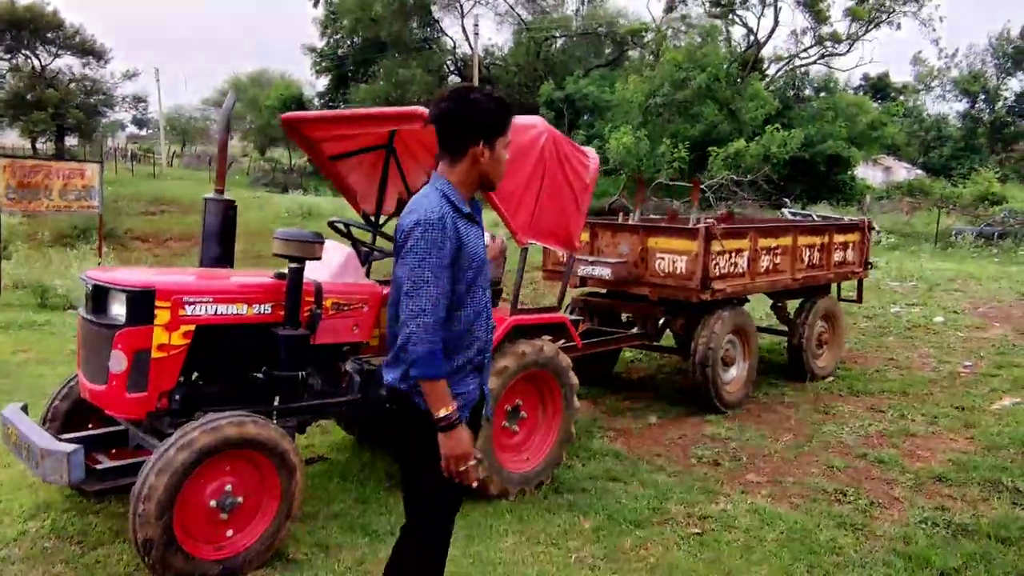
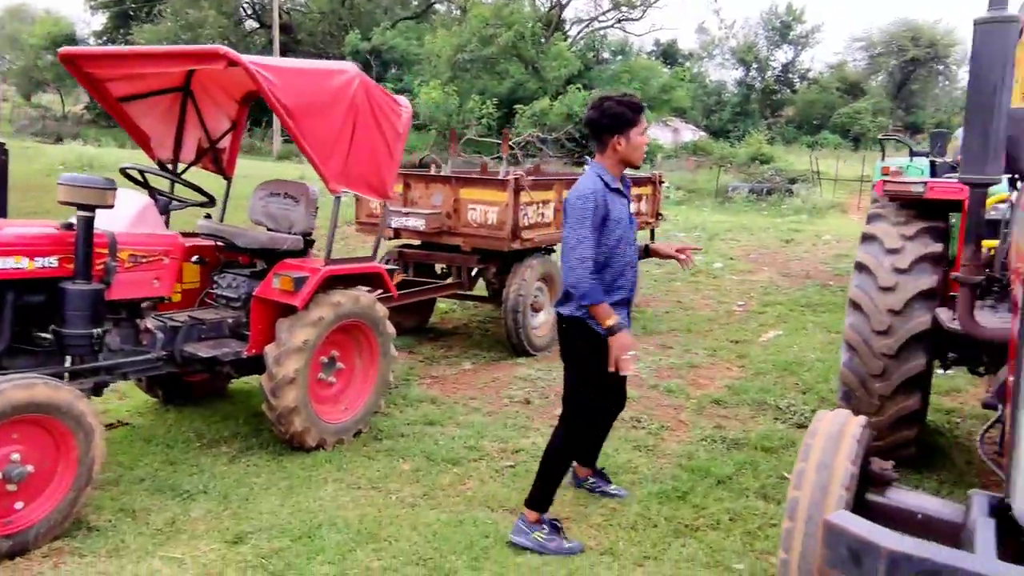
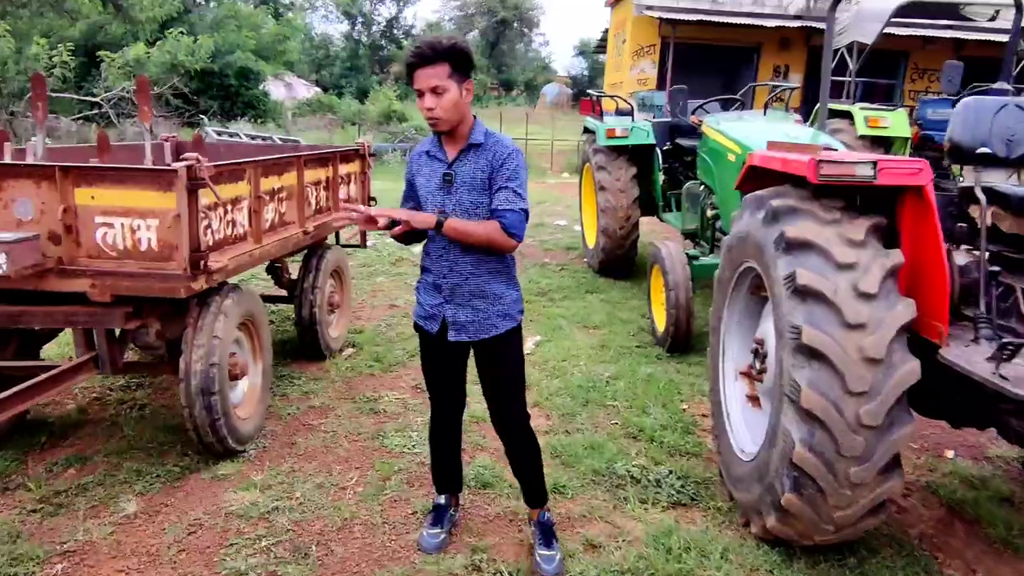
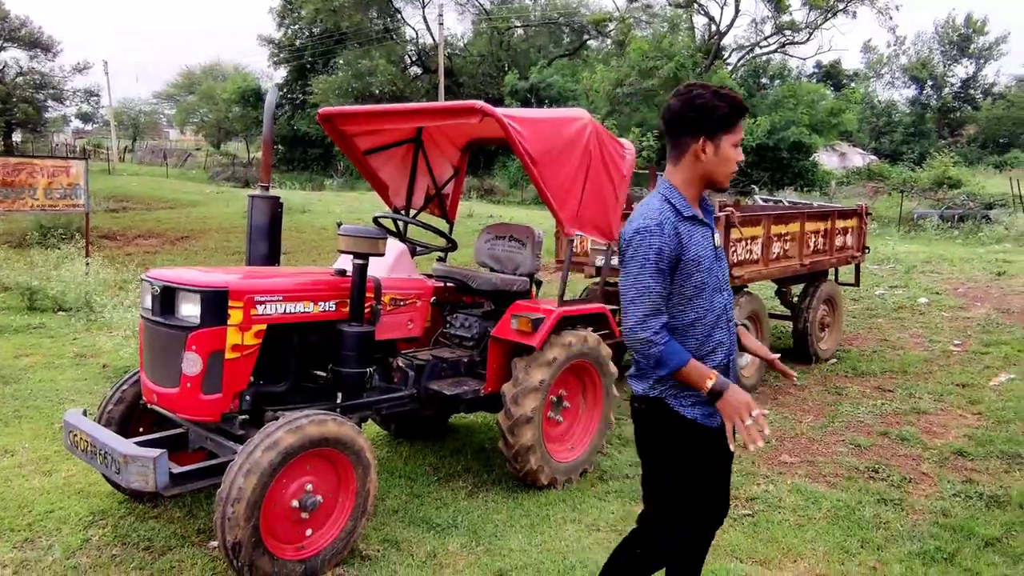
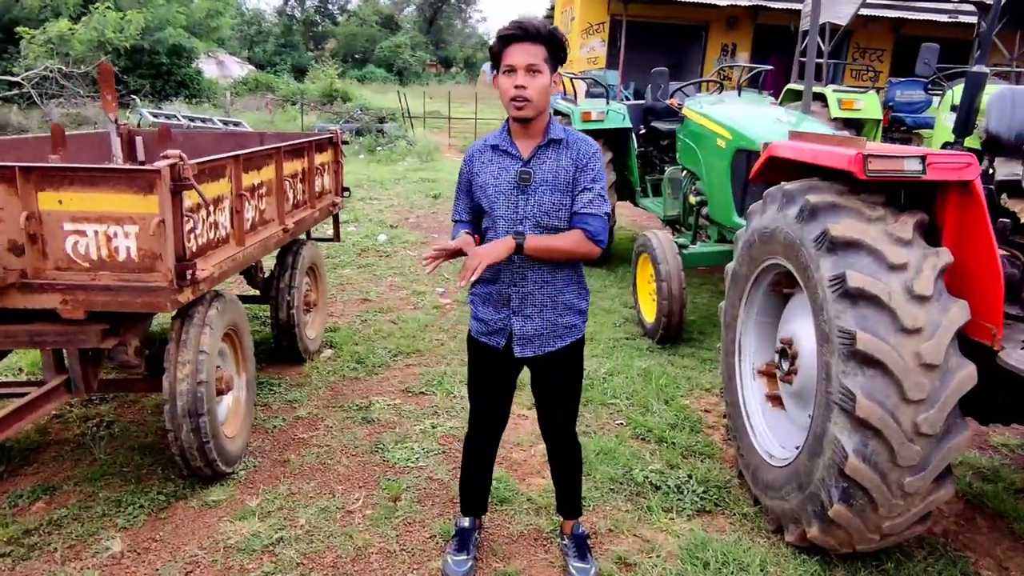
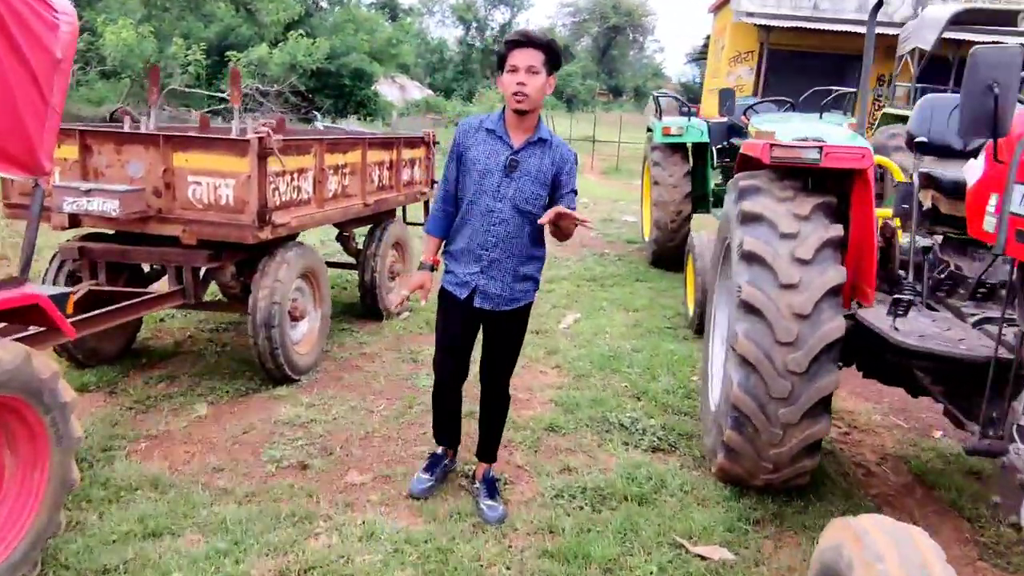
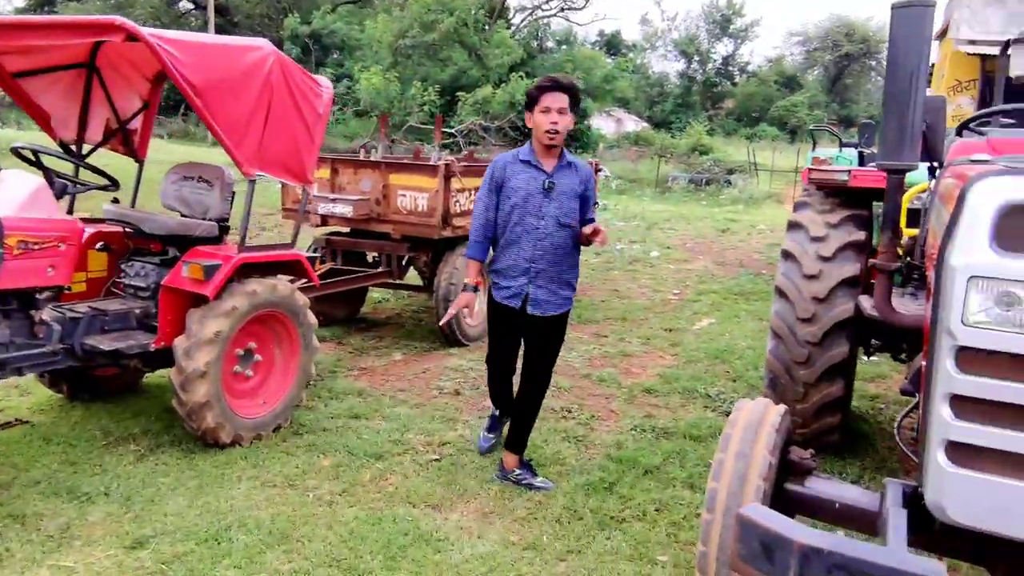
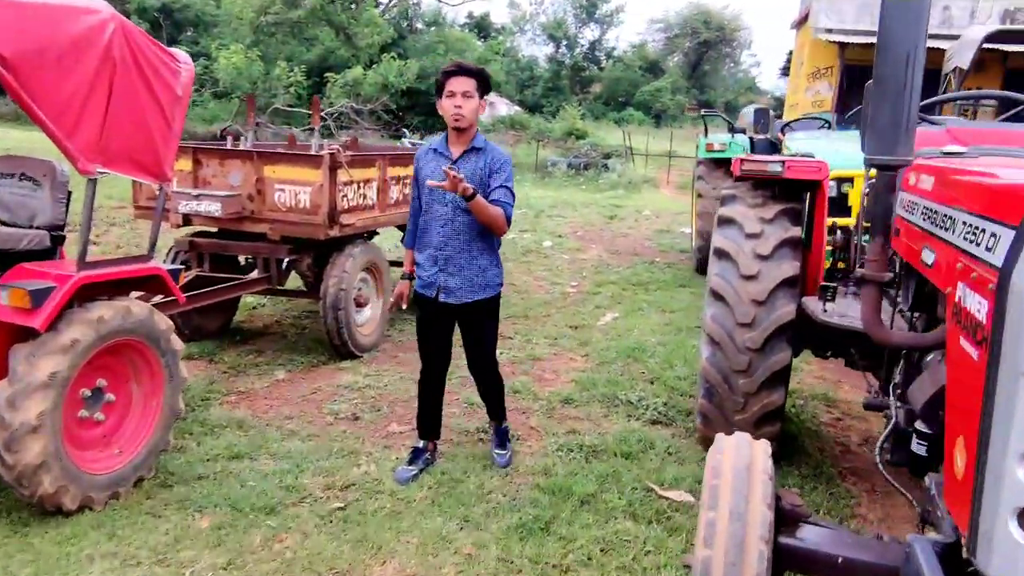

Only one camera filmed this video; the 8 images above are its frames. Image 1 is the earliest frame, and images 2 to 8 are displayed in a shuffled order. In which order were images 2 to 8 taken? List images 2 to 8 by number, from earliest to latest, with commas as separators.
4, 2, 7, 8, 6, 3, 5
